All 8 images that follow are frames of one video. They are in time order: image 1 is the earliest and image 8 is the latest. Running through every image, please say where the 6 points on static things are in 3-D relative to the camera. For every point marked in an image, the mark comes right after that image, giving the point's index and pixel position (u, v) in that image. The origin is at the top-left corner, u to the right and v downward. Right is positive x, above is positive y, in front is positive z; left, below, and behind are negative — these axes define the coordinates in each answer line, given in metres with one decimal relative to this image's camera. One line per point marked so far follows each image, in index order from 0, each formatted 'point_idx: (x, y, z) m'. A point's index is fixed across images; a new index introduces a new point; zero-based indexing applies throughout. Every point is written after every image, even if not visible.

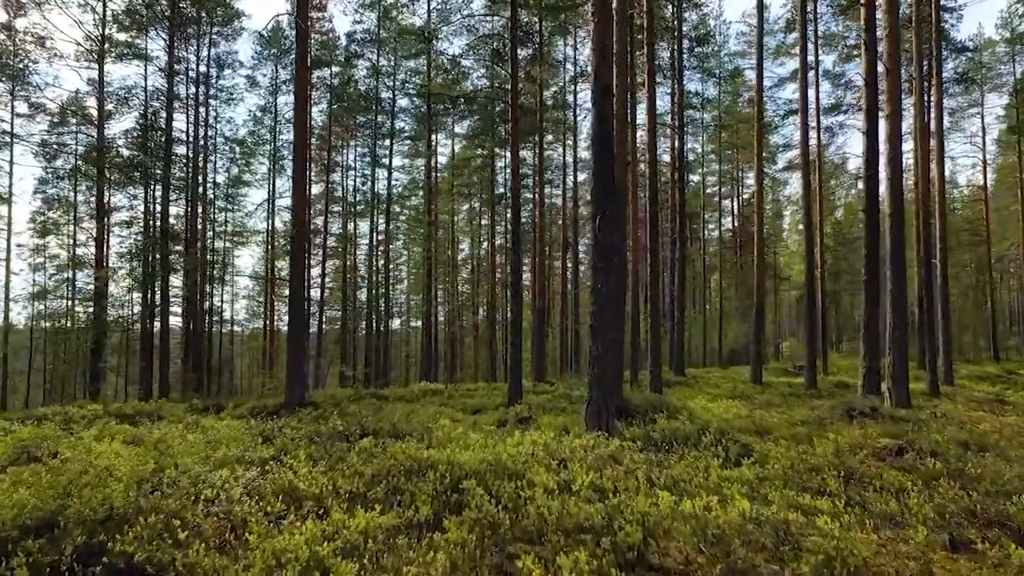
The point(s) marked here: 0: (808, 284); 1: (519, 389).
0: (+8.6, +0.1, +18.2) m
1: (+0.2, -2.3, +14.2) m
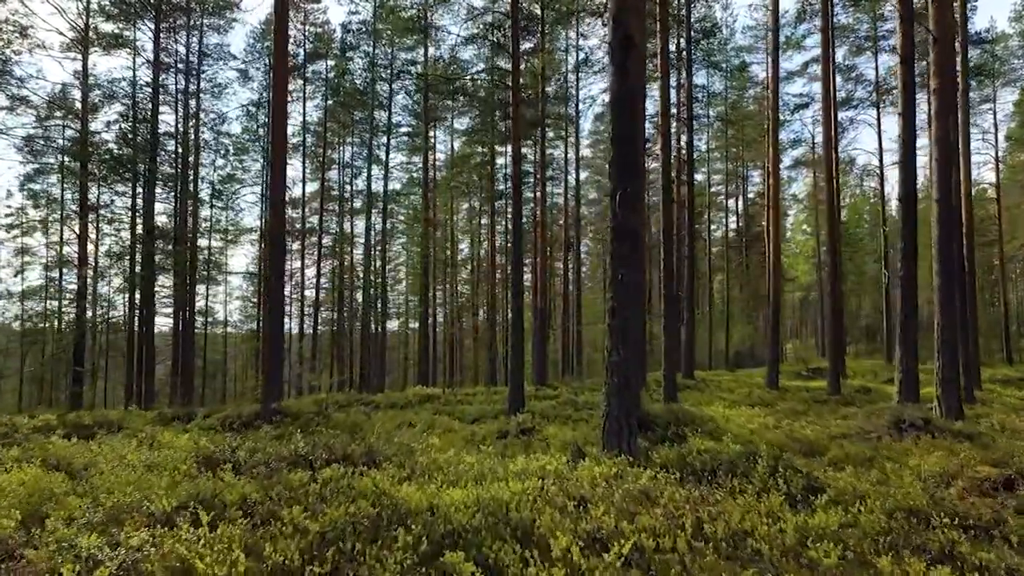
0: (+8.6, +0.1, +17.1) m
1: (+0.2, -2.2, +13.1) m
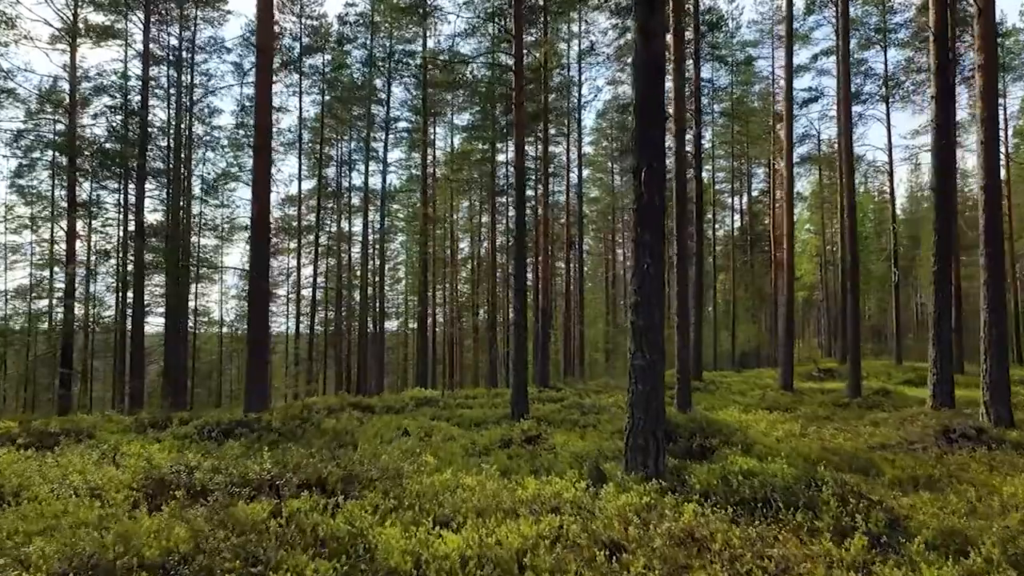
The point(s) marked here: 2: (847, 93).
0: (+8.7, +0.2, +16.3) m
1: (+0.2, -2.2, +12.3) m
2: (+8.9, +5.1, +16.9) m
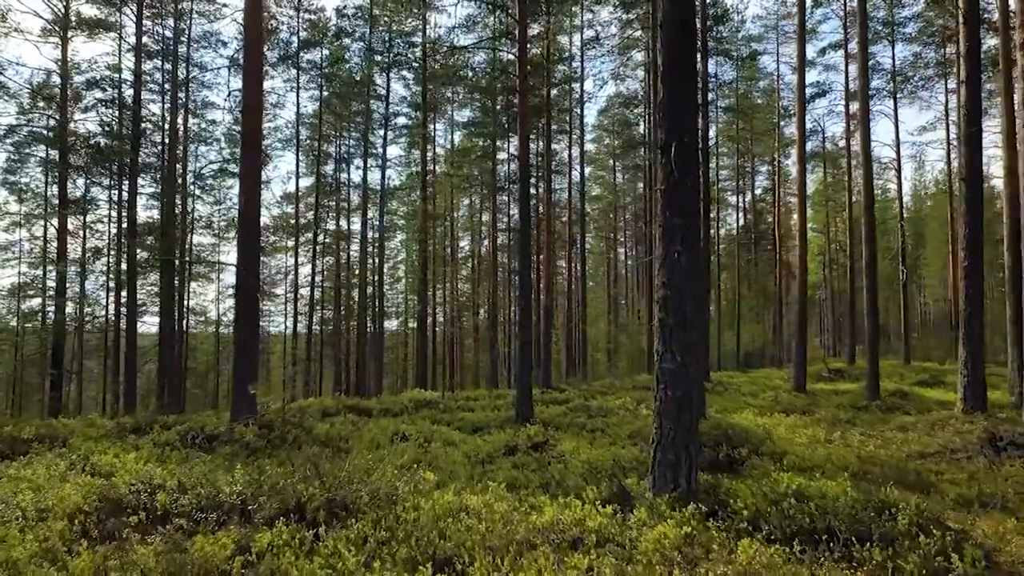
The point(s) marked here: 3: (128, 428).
0: (+8.7, +0.2, +15.8) m
1: (+0.3, -2.1, +11.7) m
2: (+8.9, +5.2, +16.3) m
3: (-5.8, -2.1, +9.6) m
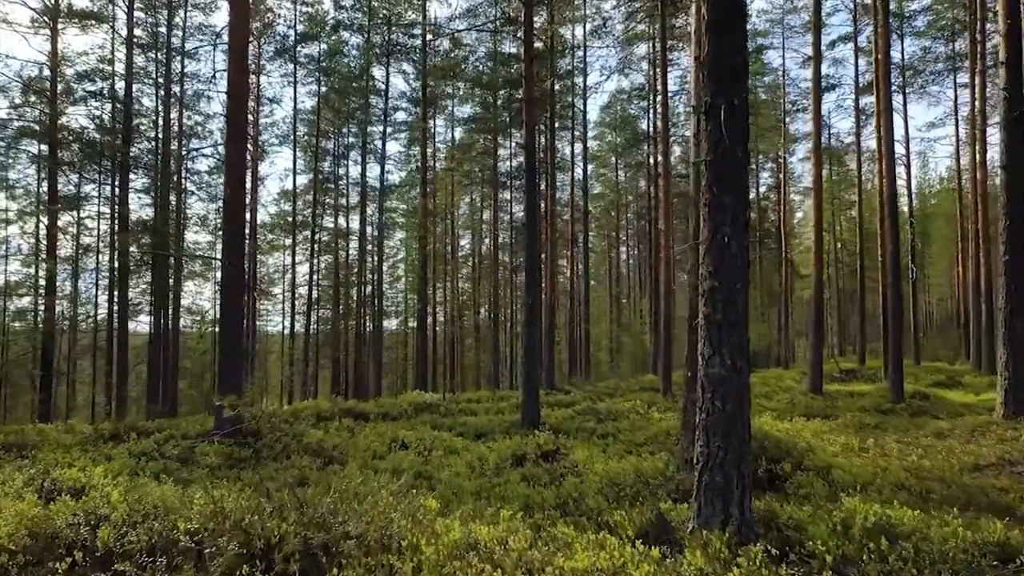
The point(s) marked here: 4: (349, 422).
0: (+8.8, +0.3, +15.1) m
1: (+0.4, -2.1, +11.0) m
2: (+9.0, +5.2, +15.6) m
3: (-5.7, -2.0, +9.0) m
4: (-2.7, -2.2, +10.5) m
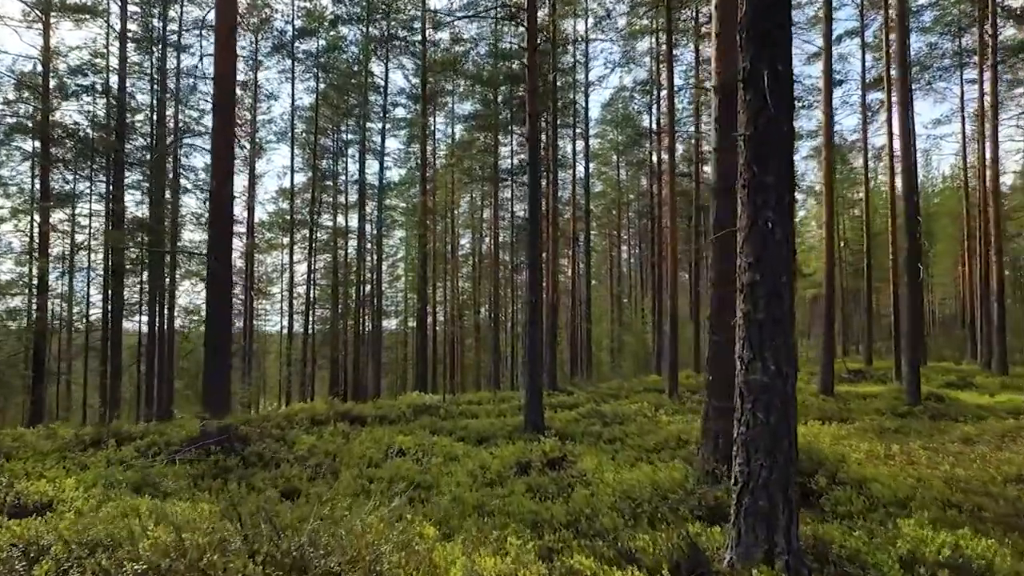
0: (+8.9, +0.3, +14.6) m
1: (+0.5, -2.0, +10.6) m
2: (+9.1, +5.3, +15.1) m
3: (-5.6, -2.0, +8.5) m
4: (-2.6, -2.2, +10.0) m
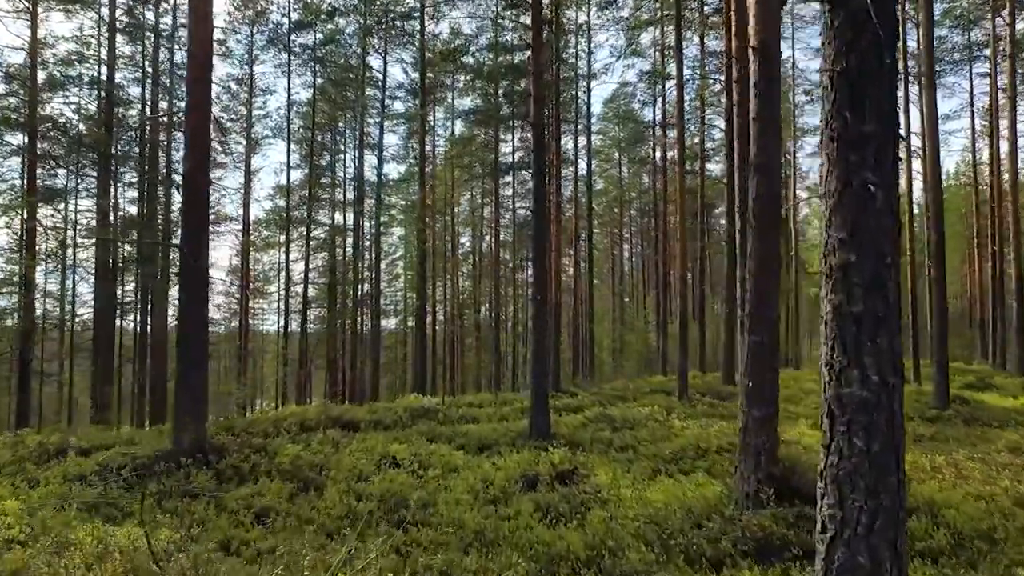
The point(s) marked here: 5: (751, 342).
0: (+8.9, +0.4, +13.9) m
1: (+0.5, -2.0, +9.8) m
2: (+9.1, +5.3, +14.4) m
3: (-5.6, -2.0, +7.8) m
4: (-2.6, -2.1, +9.3) m
5: (+1.9, -0.4, +5.2) m
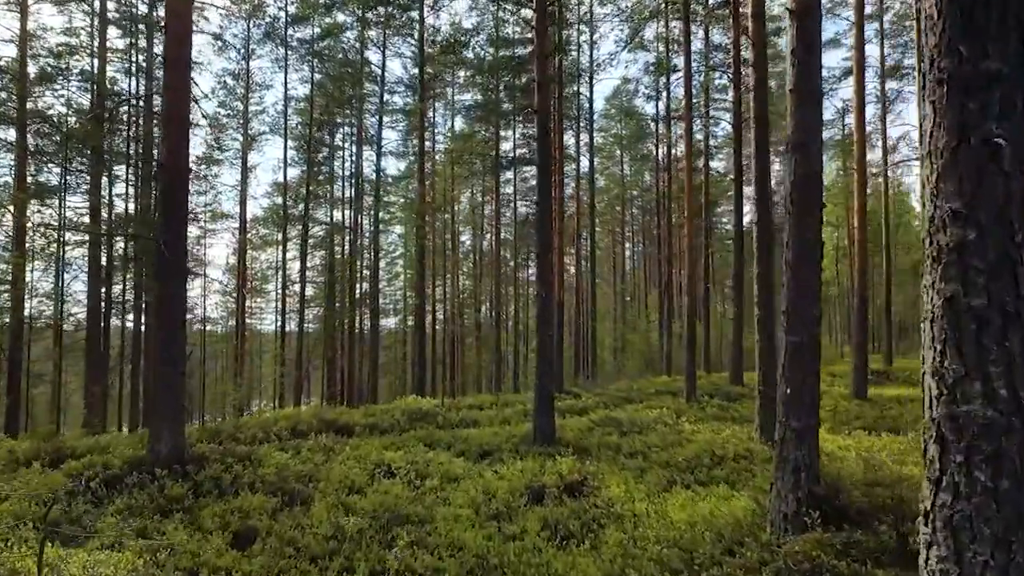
0: (+9.0, +0.5, +13.4) m
1: (+0.6, -1.9, +9.3) m
2: (+9.2, +5.4, +13.9) m
3: (-5.5, -1.9, +7.2) m
4: (-2.5, -2.1, +8.8) m
5: (+2.0, -0.4, +4.7) m
